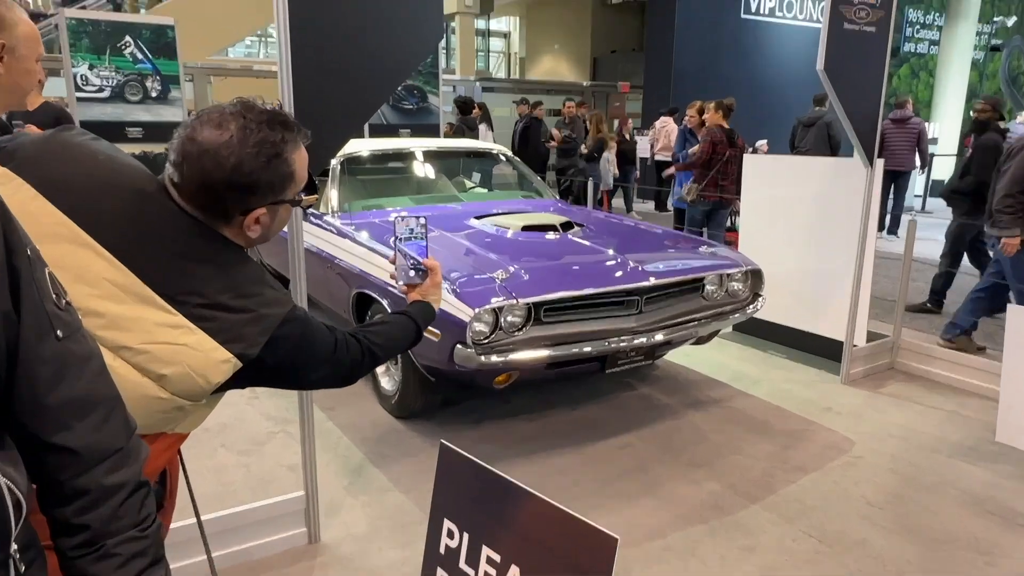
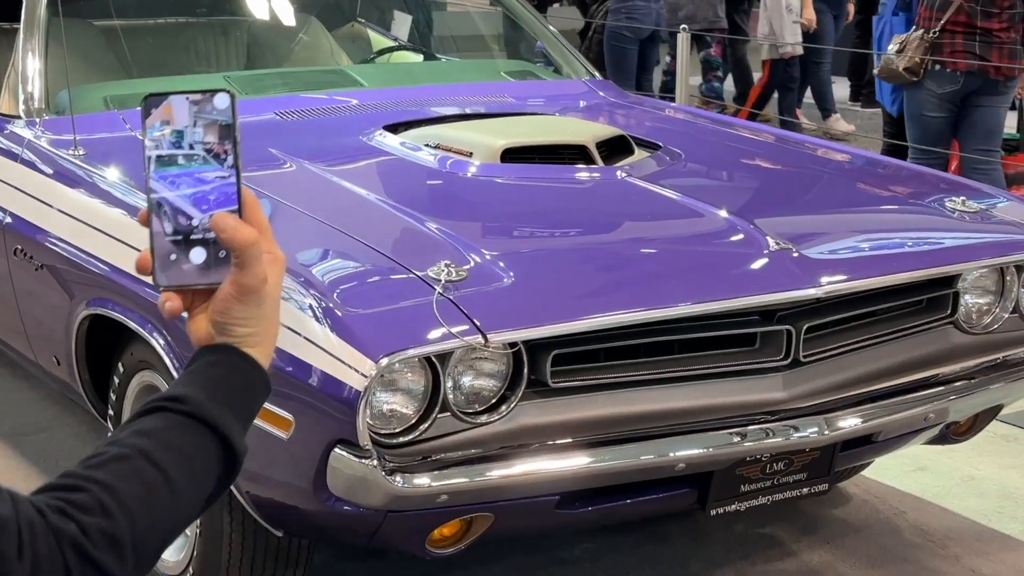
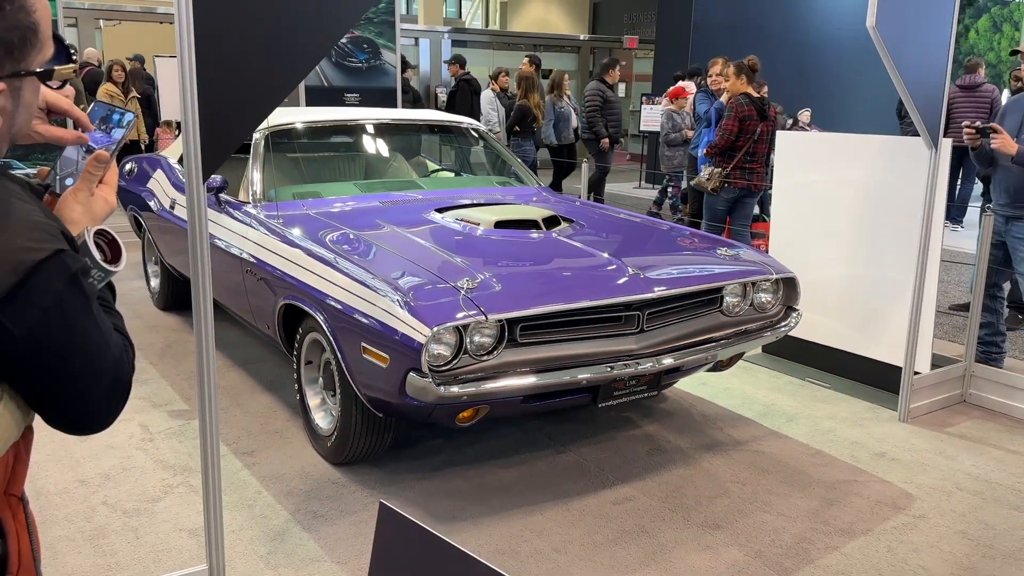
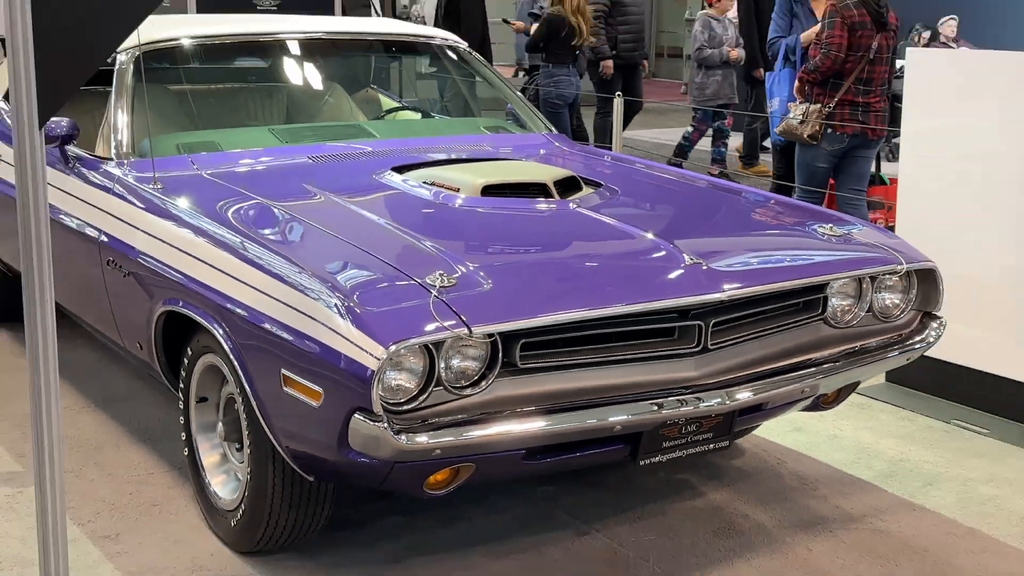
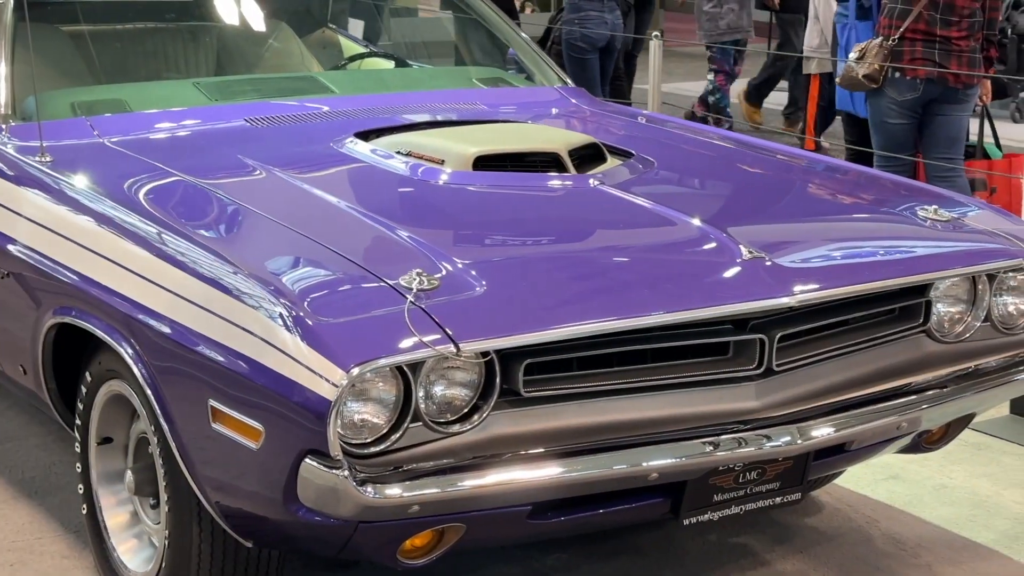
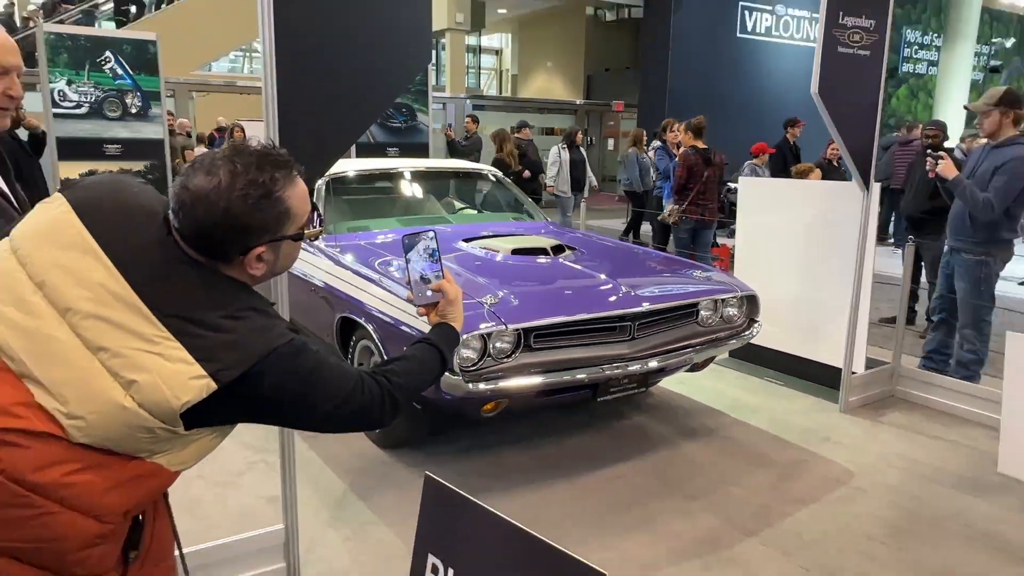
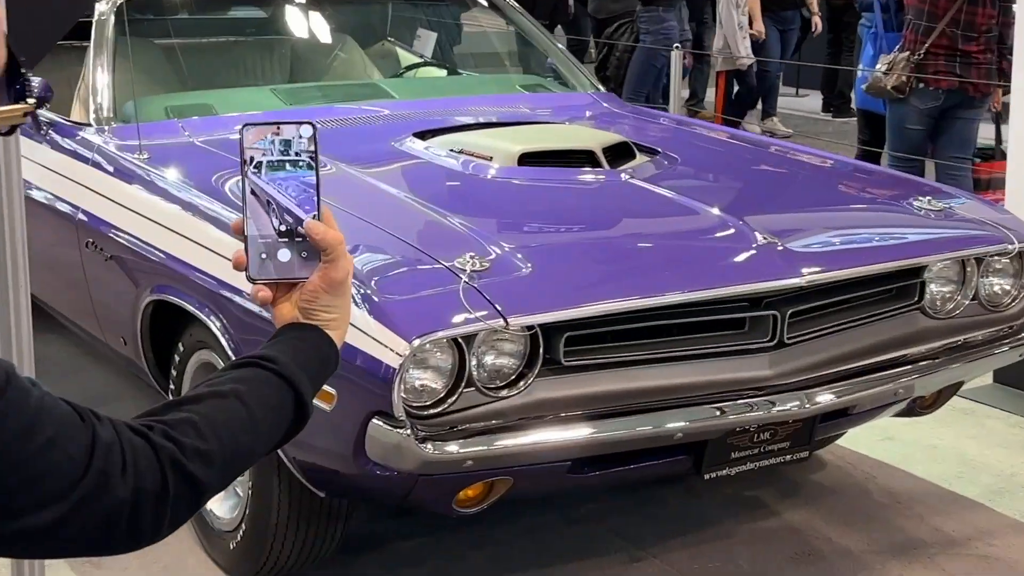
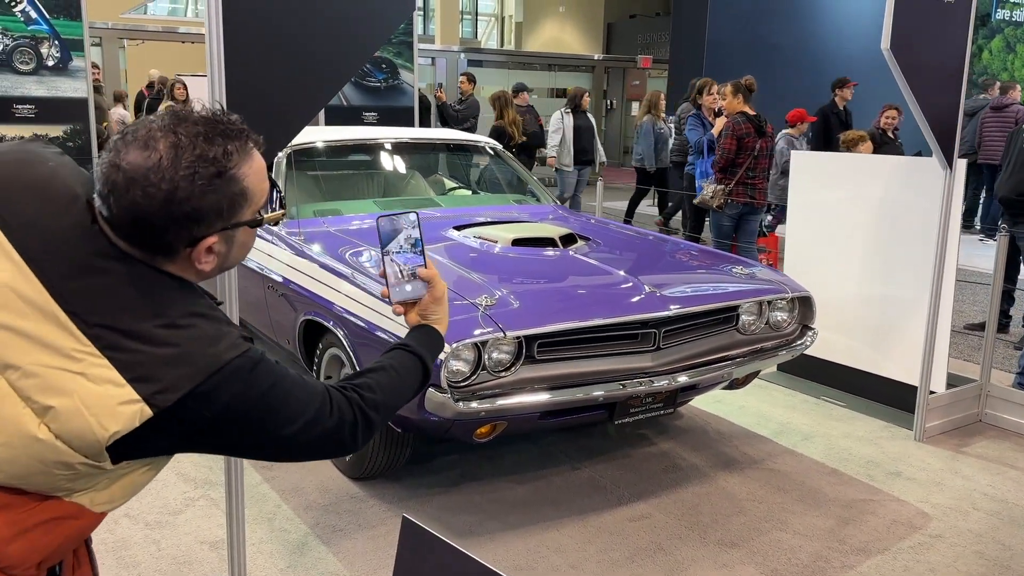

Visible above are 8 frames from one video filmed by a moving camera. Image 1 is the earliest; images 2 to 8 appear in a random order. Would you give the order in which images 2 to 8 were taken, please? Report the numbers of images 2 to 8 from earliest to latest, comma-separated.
7, 2, 5, 4, 3, 8, 6
